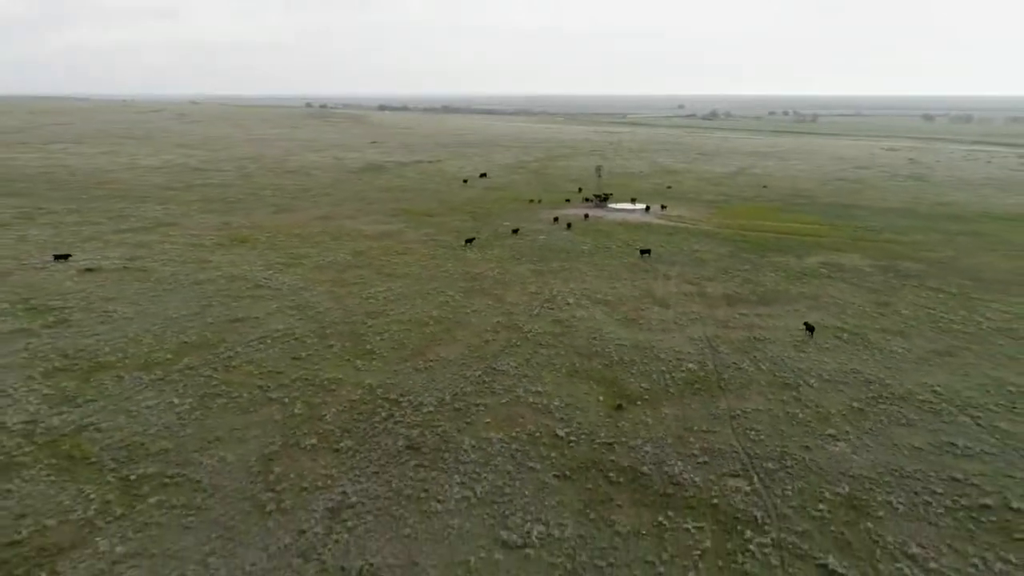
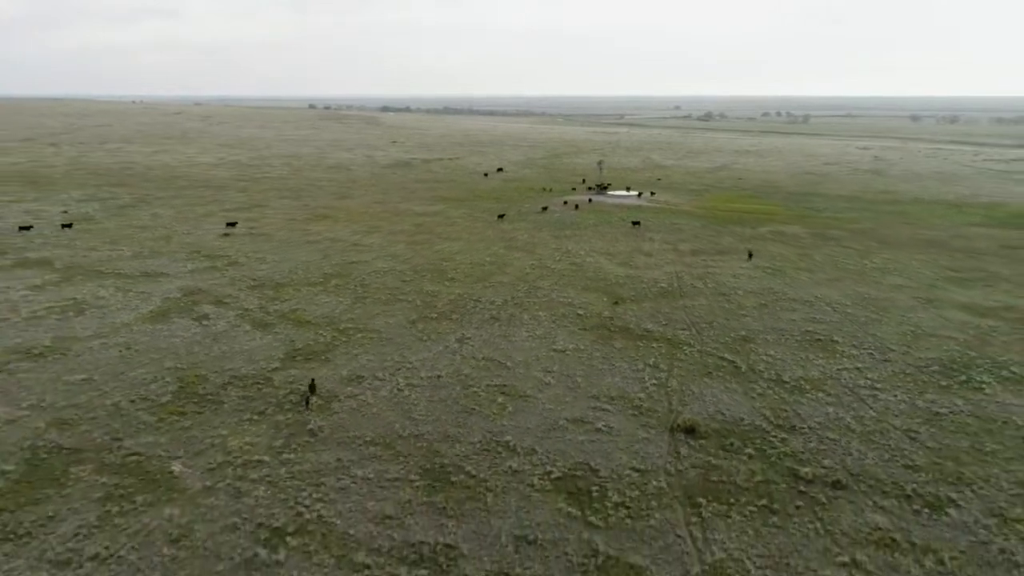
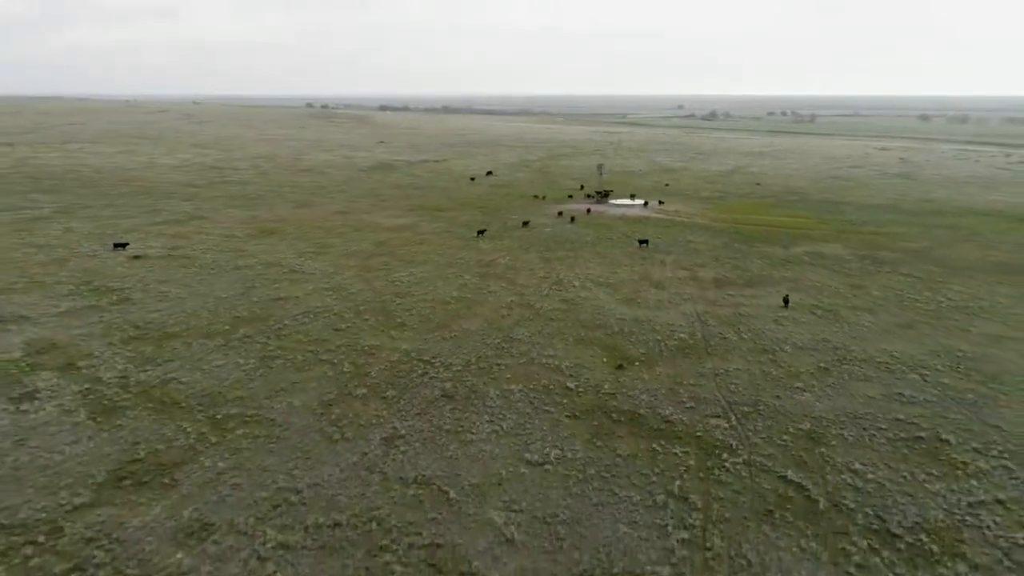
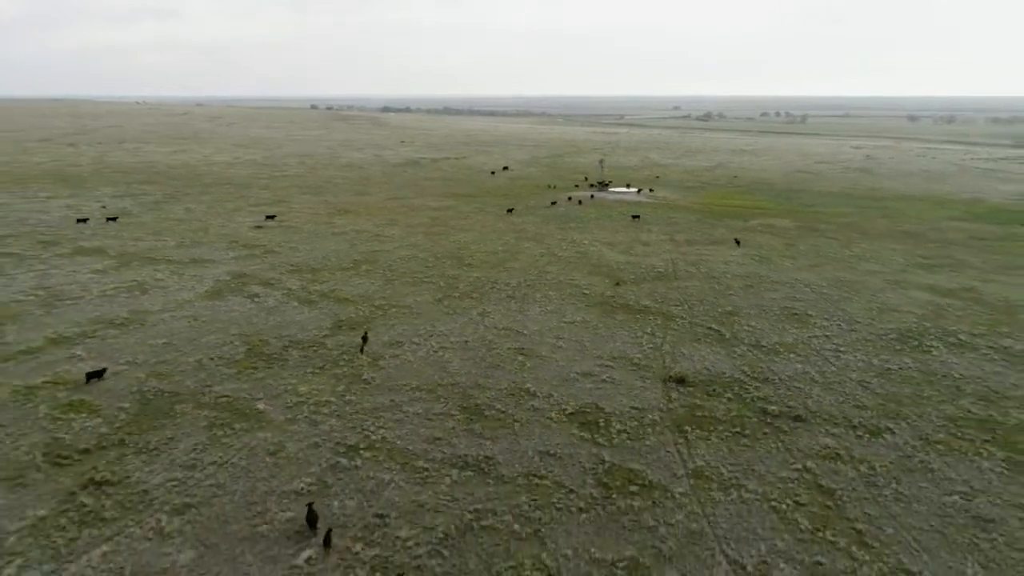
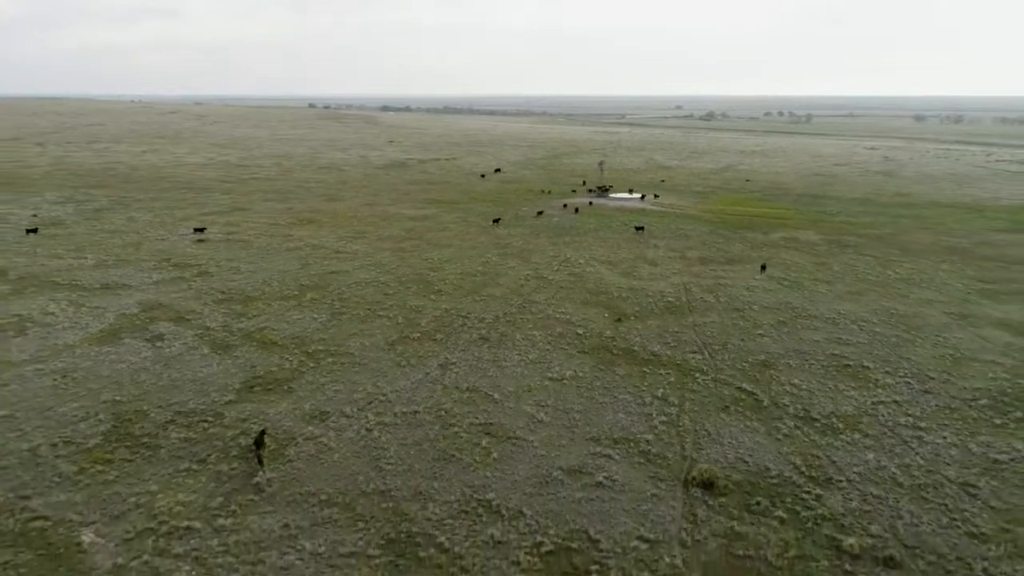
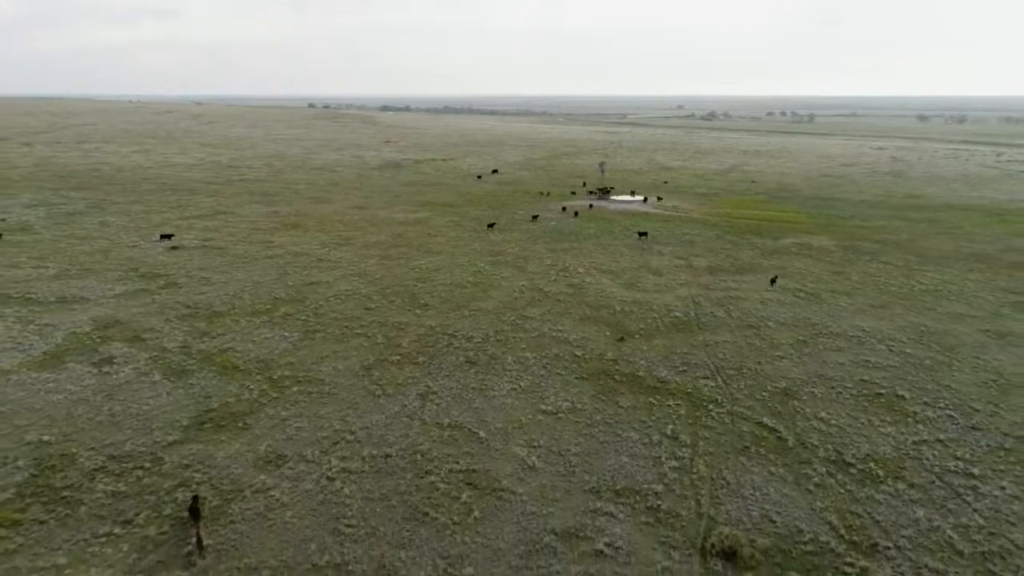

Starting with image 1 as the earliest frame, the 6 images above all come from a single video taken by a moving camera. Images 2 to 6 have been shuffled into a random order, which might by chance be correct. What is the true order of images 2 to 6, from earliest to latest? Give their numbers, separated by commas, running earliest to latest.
3, 6, 5, 2, 4
